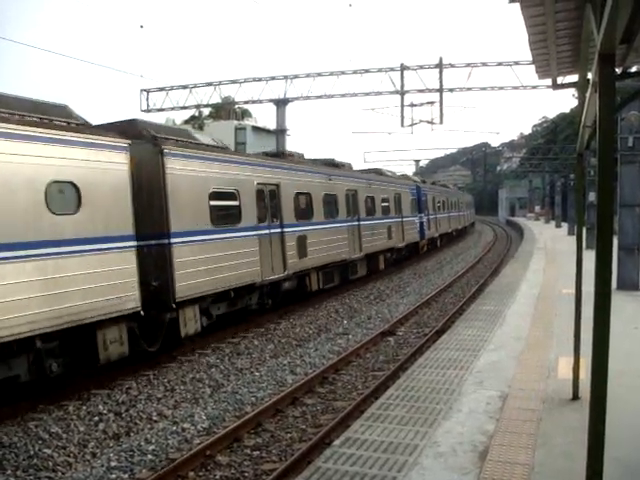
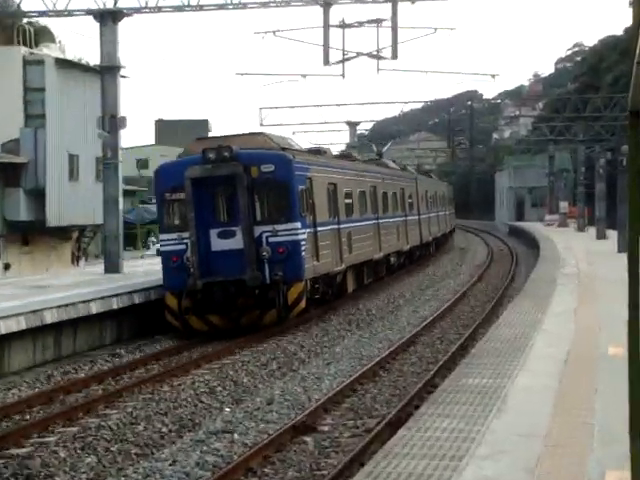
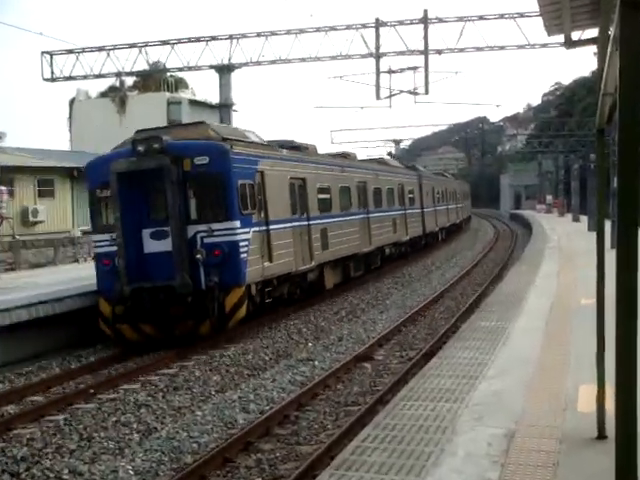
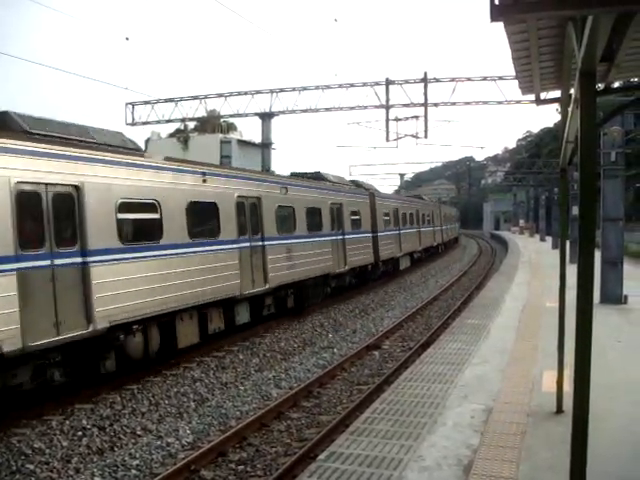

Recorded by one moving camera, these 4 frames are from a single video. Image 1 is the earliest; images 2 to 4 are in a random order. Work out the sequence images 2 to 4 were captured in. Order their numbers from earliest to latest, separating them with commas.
4, 3, 2
